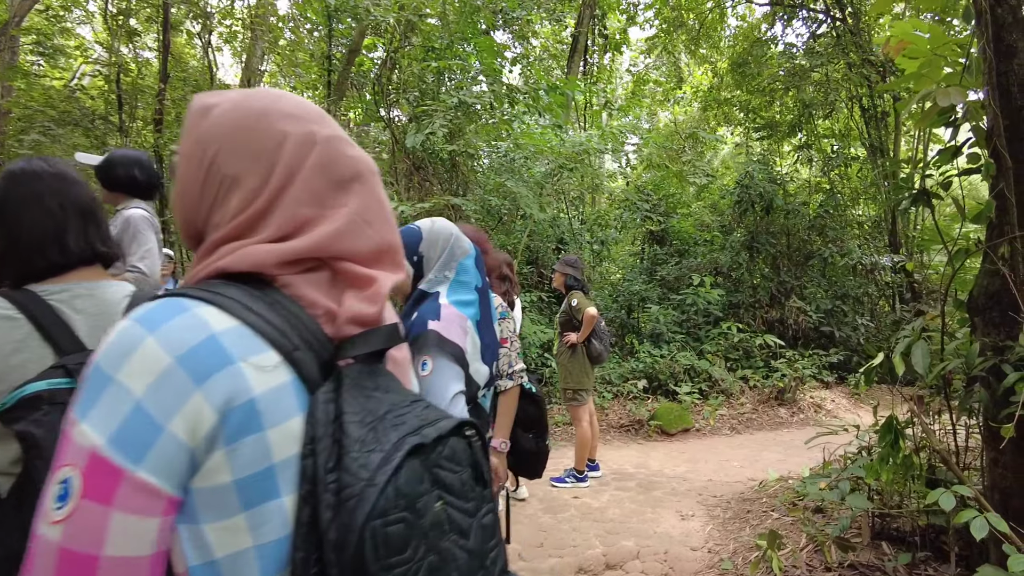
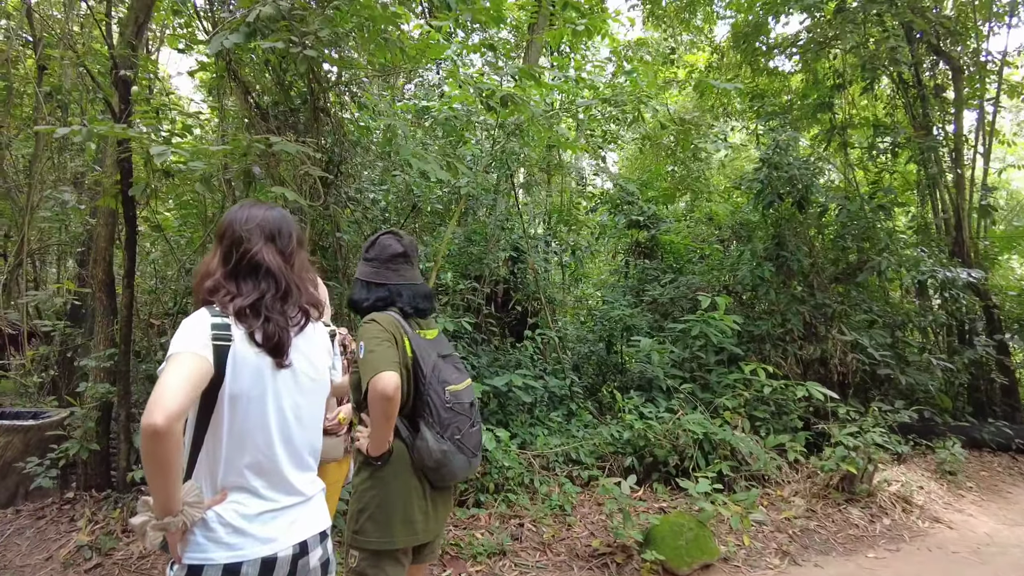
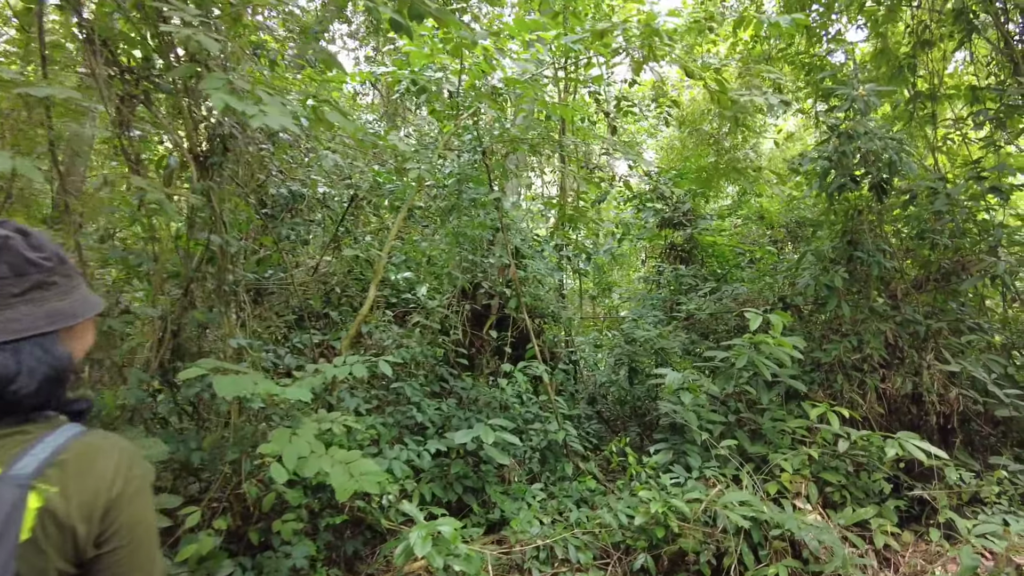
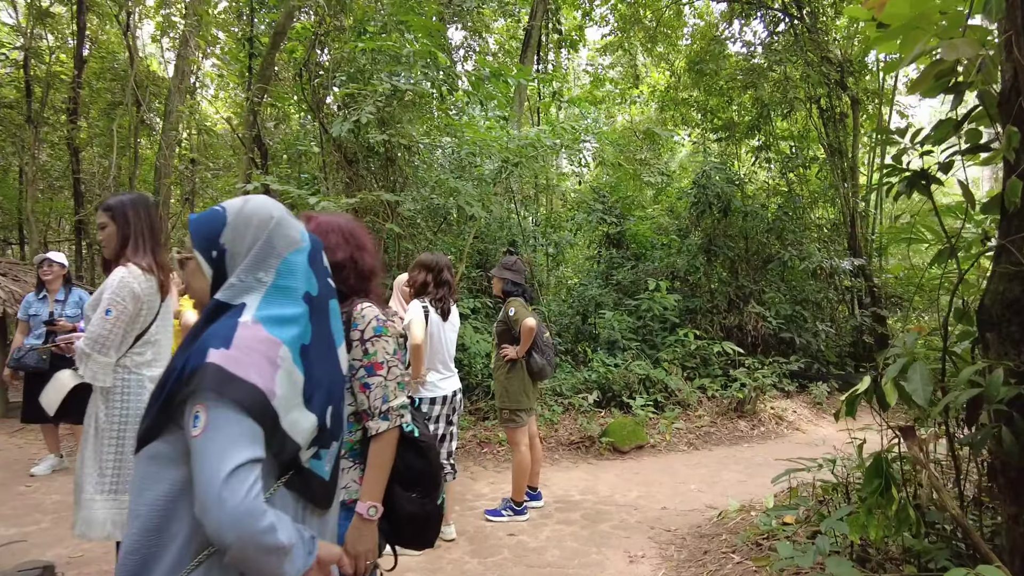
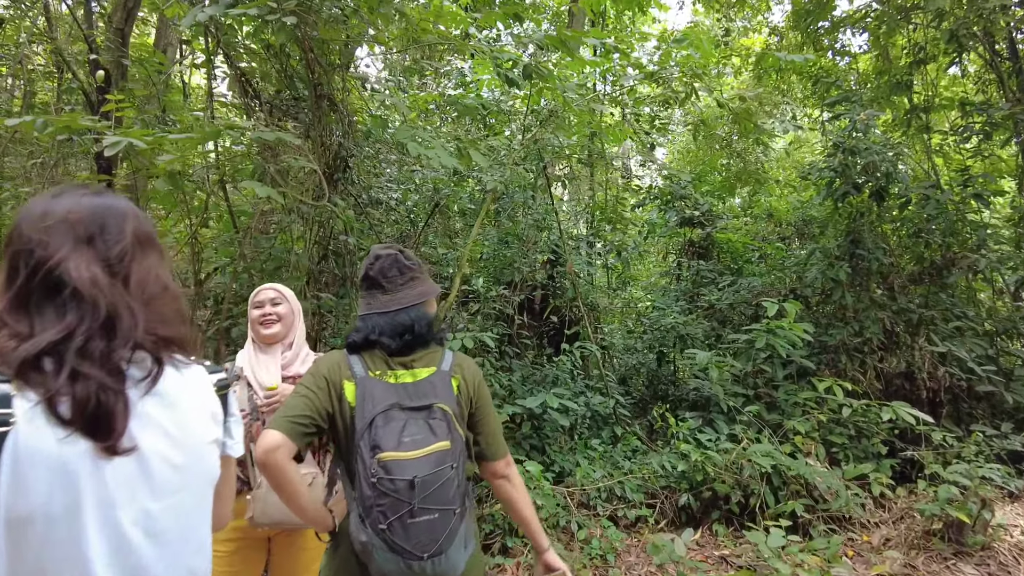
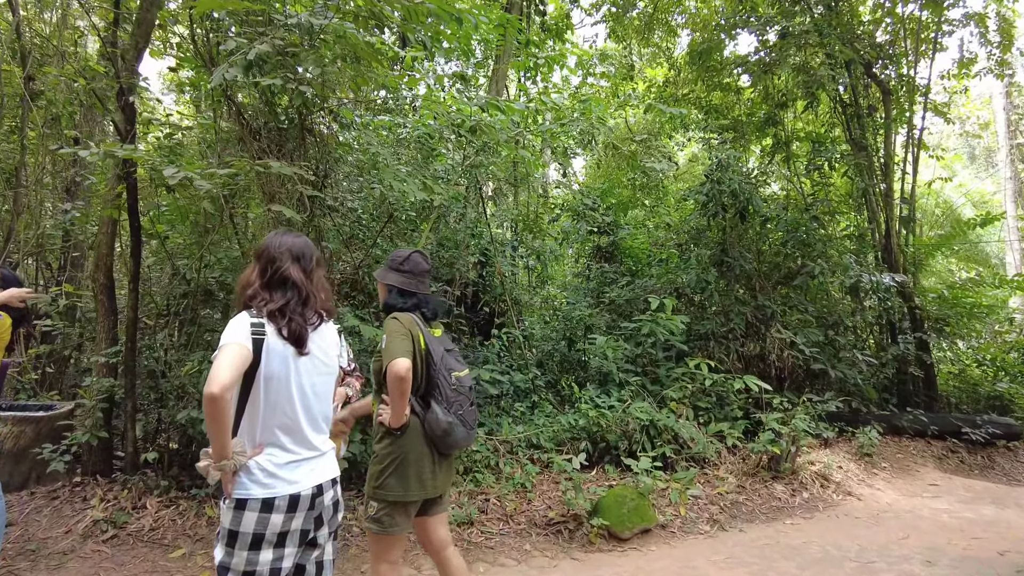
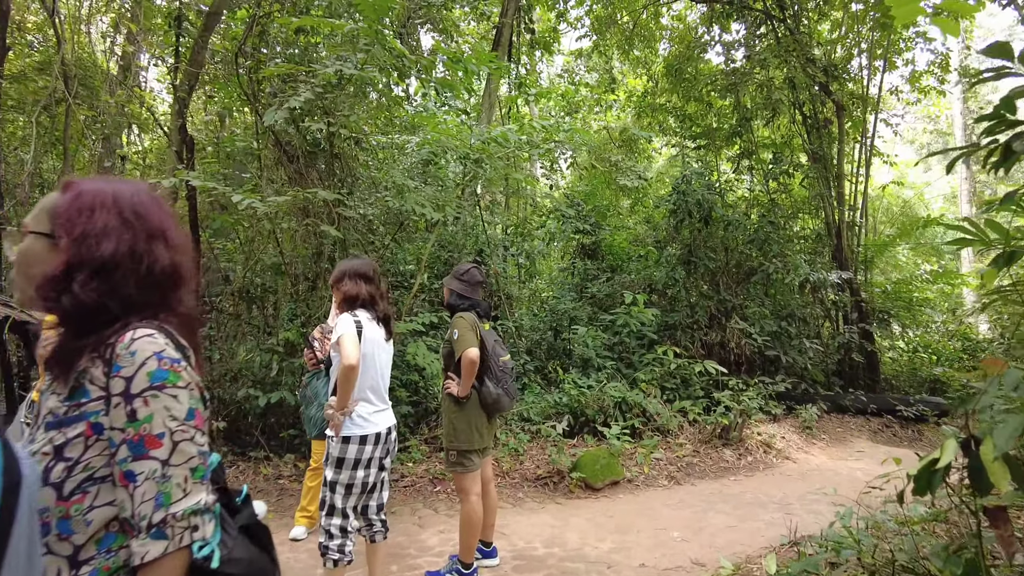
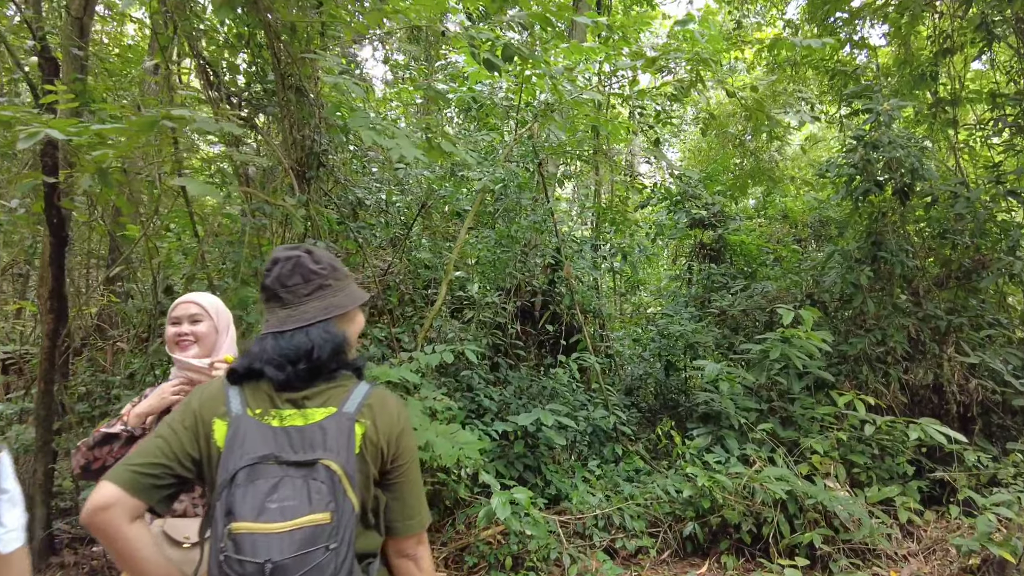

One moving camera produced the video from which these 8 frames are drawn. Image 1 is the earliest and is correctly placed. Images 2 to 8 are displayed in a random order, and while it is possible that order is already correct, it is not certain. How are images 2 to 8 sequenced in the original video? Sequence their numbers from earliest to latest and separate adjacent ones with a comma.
4, 7, 6, 2, 5, 8, 3
